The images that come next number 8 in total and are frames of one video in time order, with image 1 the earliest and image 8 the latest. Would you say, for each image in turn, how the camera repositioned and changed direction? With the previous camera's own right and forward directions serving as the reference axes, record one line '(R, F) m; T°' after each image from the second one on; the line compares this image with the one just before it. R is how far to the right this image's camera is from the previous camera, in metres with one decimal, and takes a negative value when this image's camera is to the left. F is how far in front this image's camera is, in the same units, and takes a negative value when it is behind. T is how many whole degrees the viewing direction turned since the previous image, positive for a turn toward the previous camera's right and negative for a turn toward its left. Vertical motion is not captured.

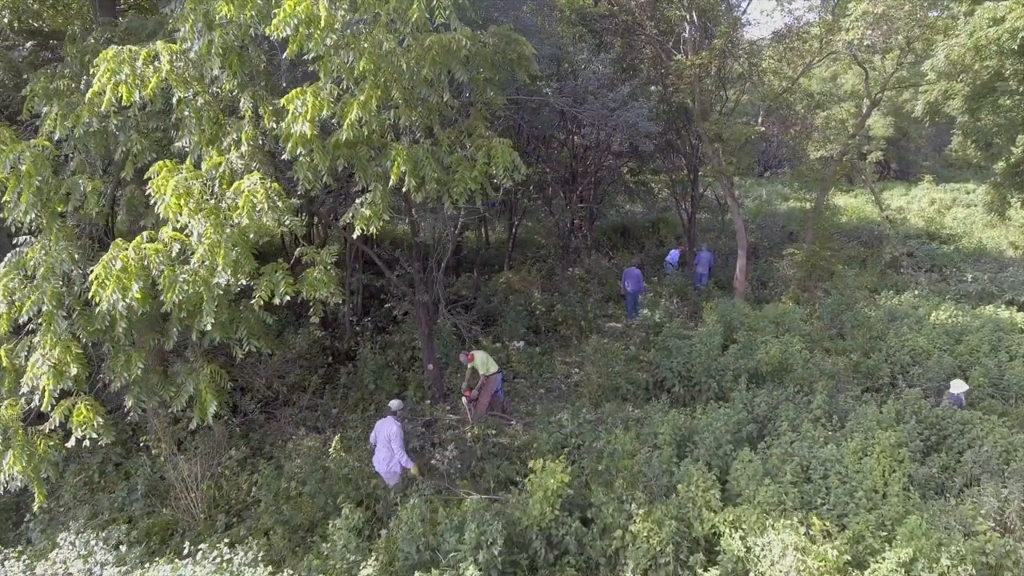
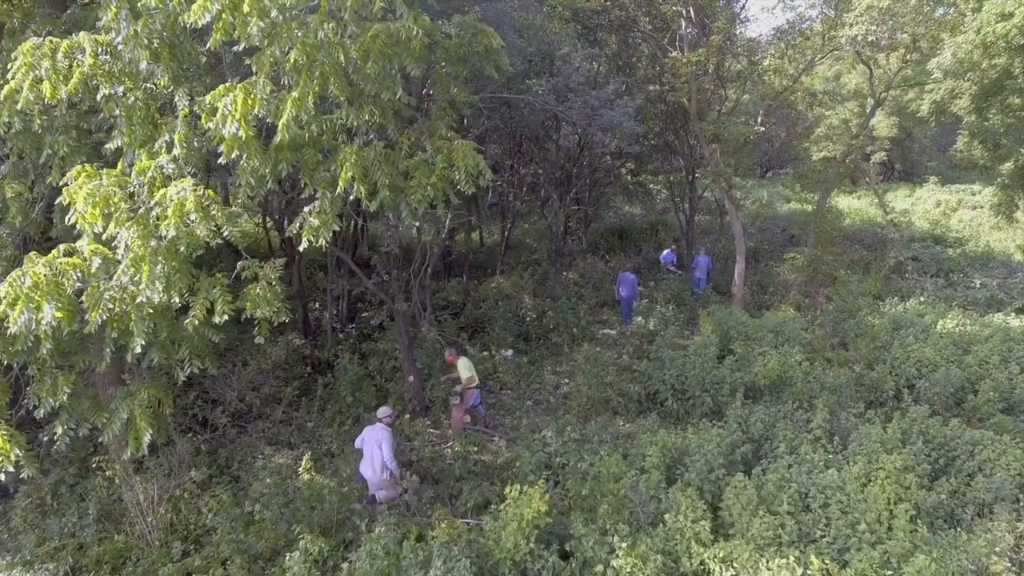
(+0.3, +0.5) m; 0°
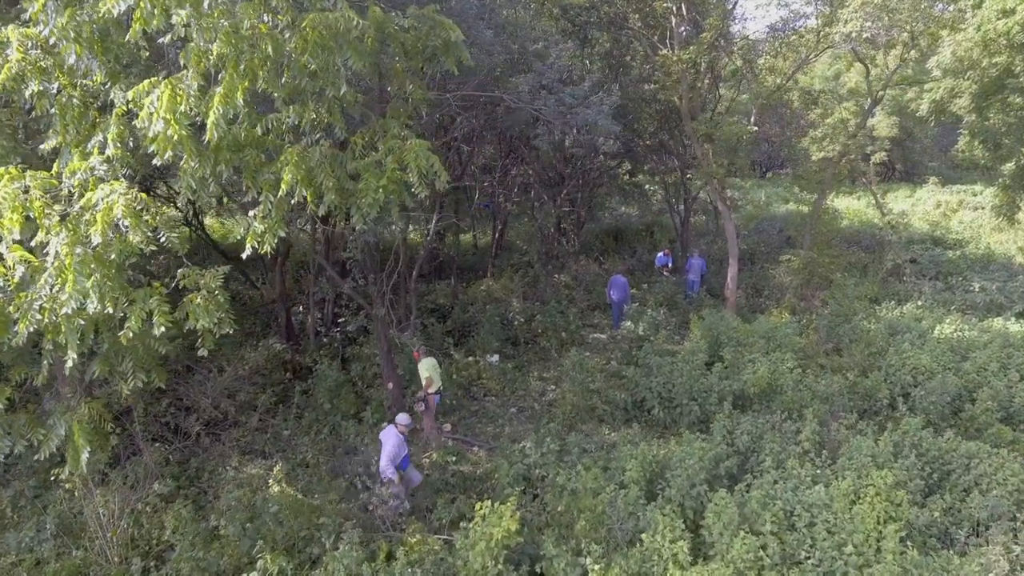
(+0.3, +0.3) m; 0°
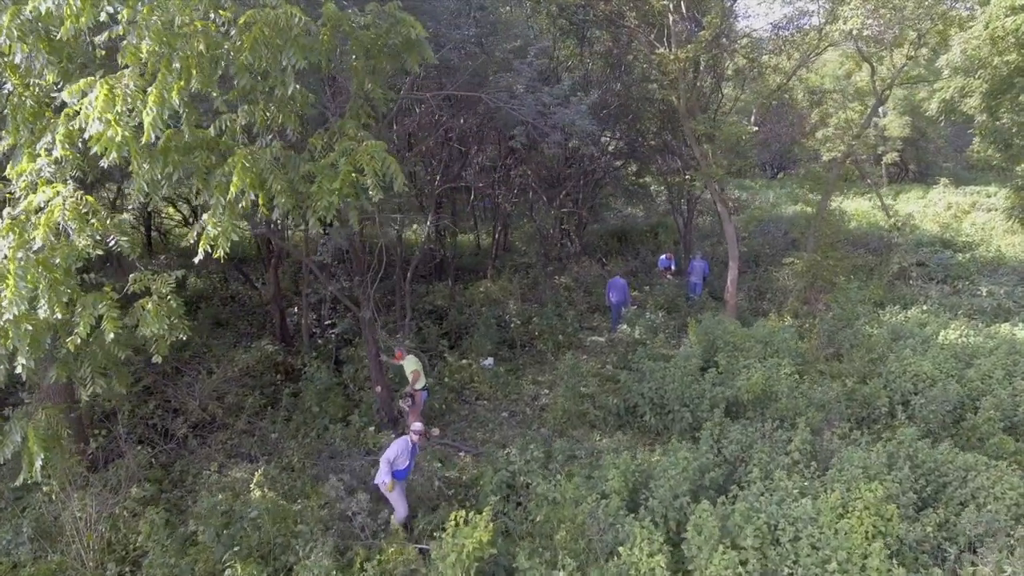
(+0.3, +0.1) m; -1°
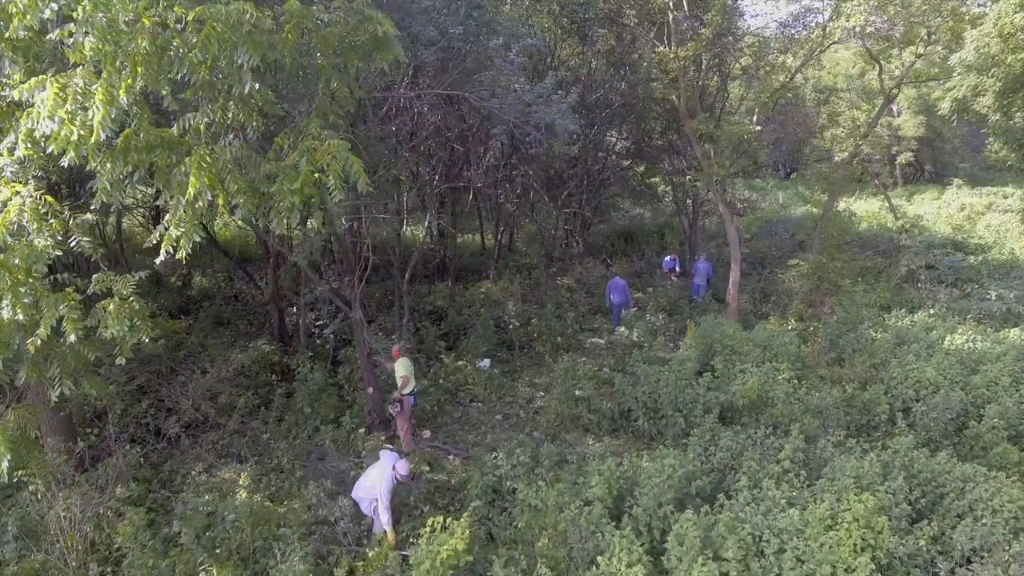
(+0.3, +0.1) m; -1°
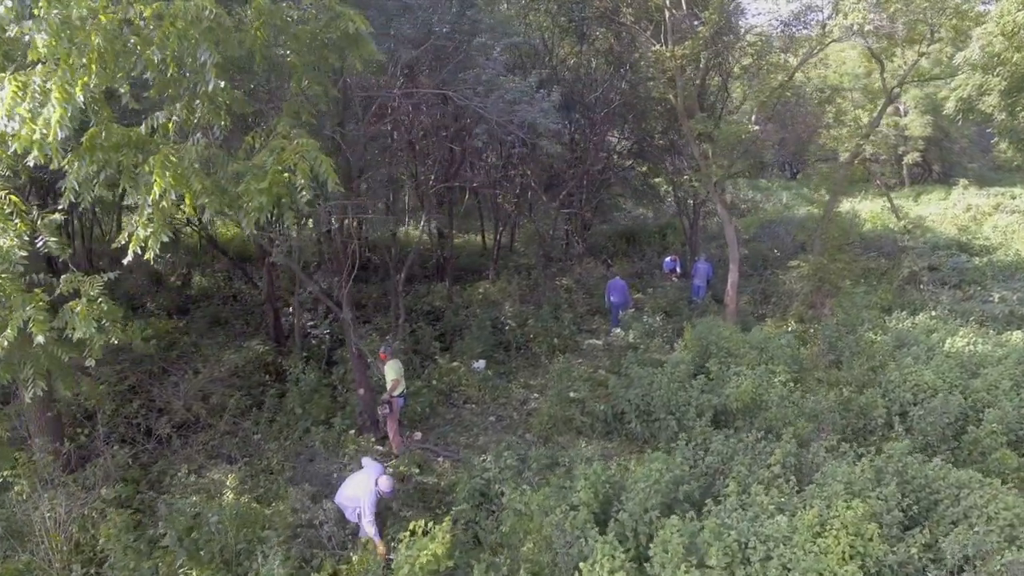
(+0.2, +0.1) m; -1°
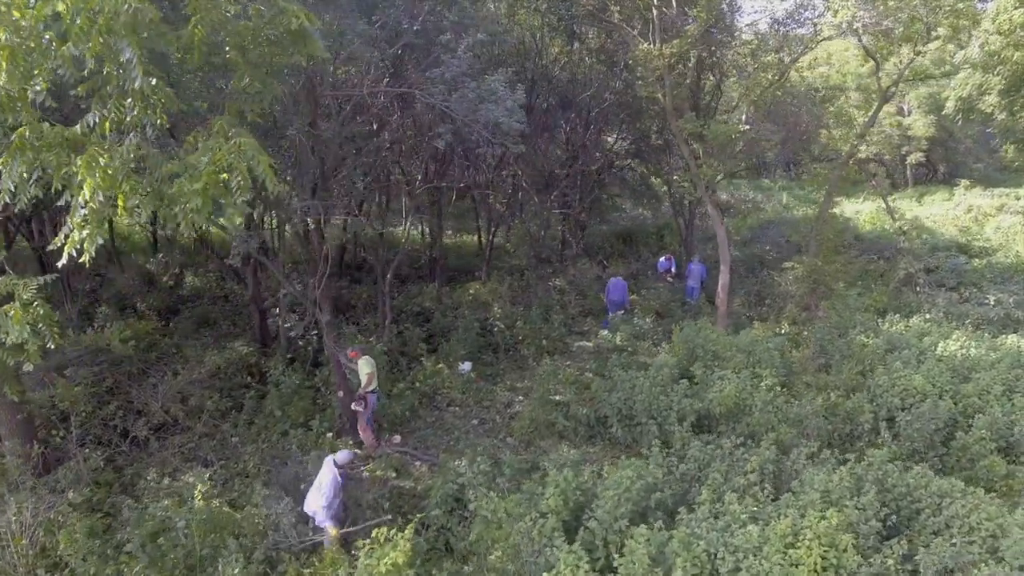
(+0.3, +0.1) m; -1°
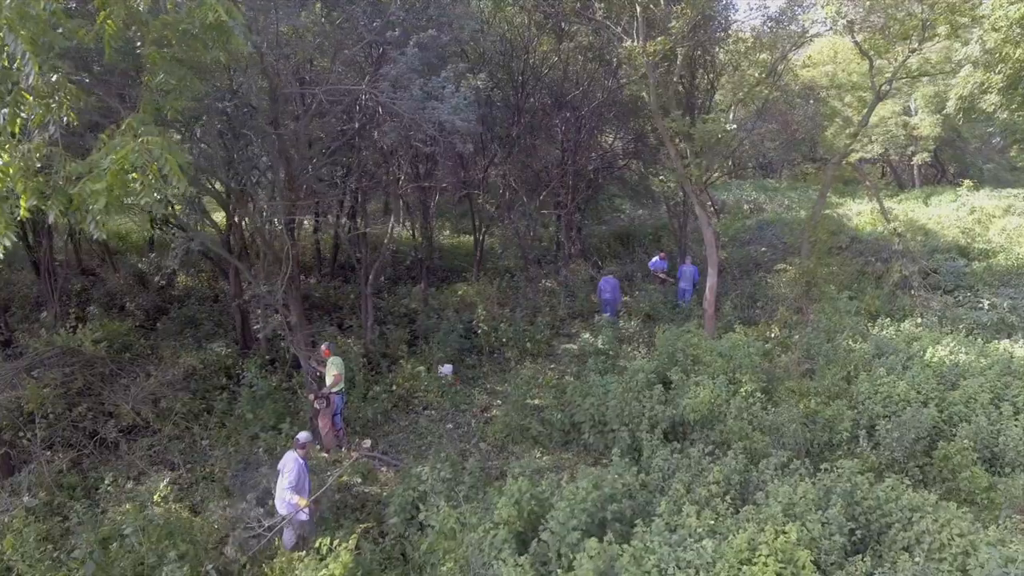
(+0.5, +0.2) m; -1°
